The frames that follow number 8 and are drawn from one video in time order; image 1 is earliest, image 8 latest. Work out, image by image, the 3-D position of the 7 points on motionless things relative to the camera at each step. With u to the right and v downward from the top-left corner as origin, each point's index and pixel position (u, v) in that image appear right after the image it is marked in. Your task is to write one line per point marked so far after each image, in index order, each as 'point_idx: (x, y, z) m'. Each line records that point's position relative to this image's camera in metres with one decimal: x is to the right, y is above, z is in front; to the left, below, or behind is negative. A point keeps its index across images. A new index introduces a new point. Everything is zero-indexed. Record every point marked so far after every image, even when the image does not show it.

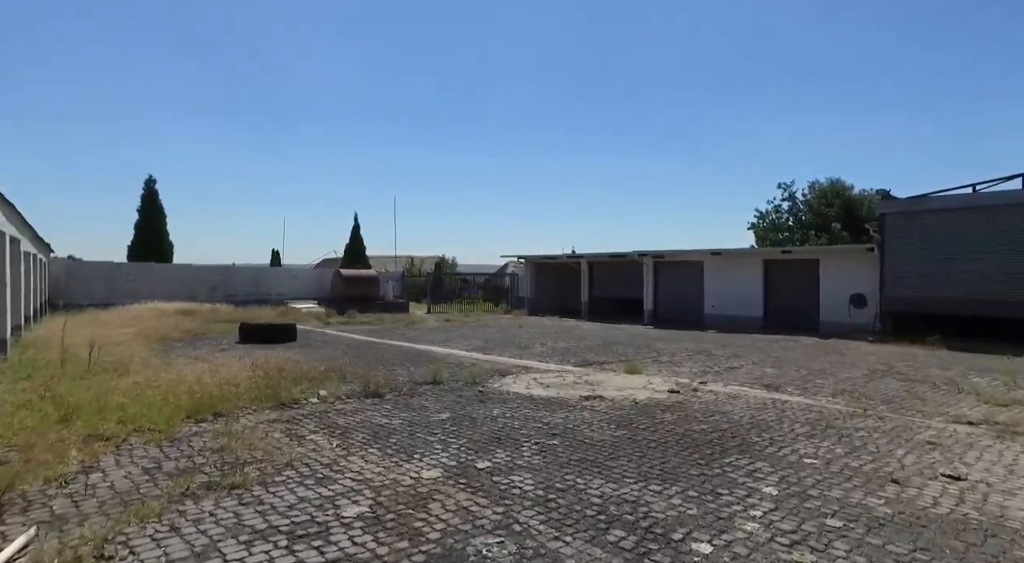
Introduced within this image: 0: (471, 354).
0: (-0.8, -1.5, +13.1) m
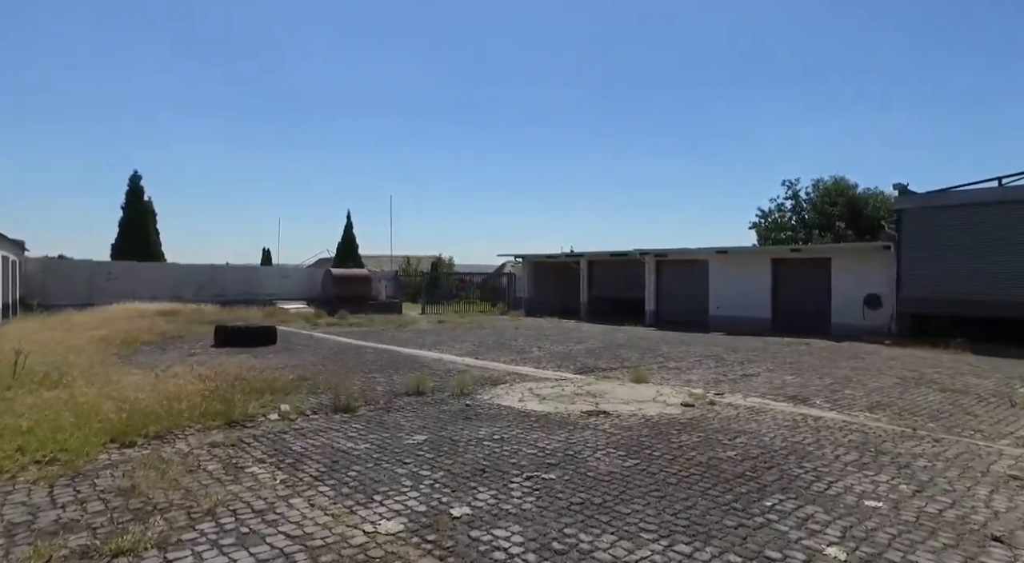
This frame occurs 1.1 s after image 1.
0: (-0.9, -1.4, +12.1) m
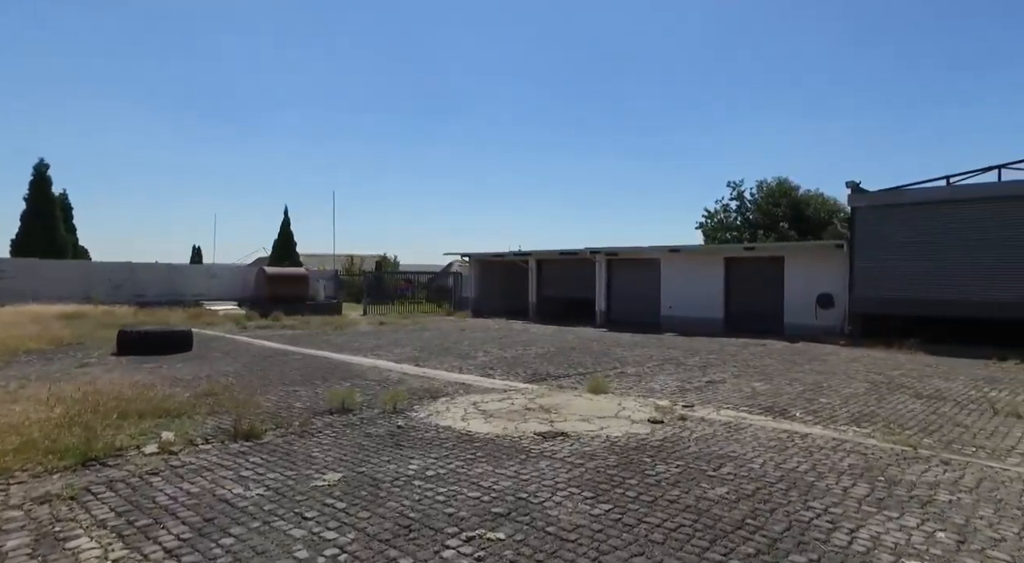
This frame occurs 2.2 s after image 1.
0: (-1.9, -1.4, +10.9) m
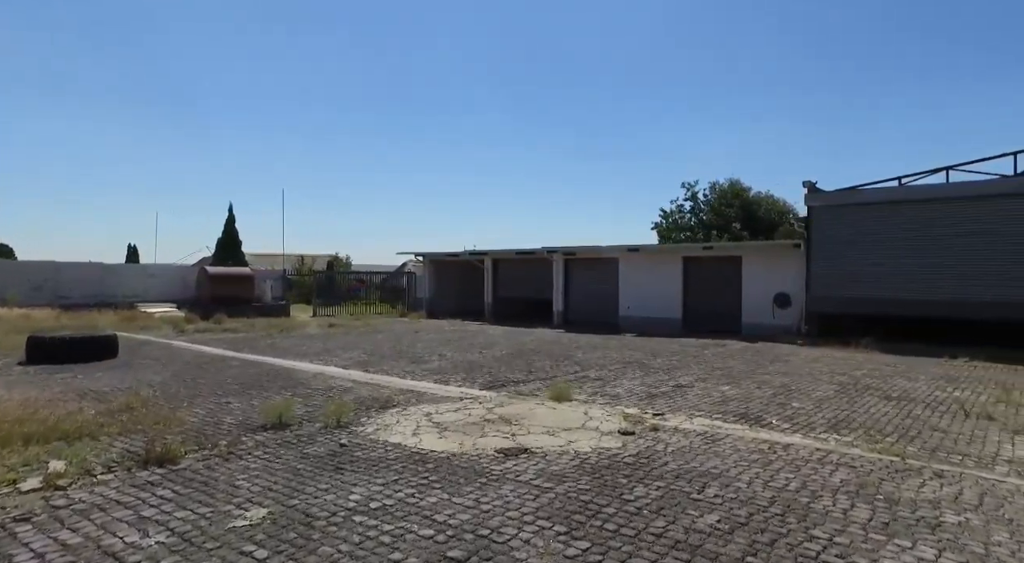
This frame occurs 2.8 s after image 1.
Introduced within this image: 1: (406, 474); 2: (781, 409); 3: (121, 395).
0: (-2.6, -1.4, +10.2) m
1: (-0.7, -1.3, +4.4) m
2: (+3.0, -1.4, +7.2) m
3: (-4.1, -1.2, +6.7) m
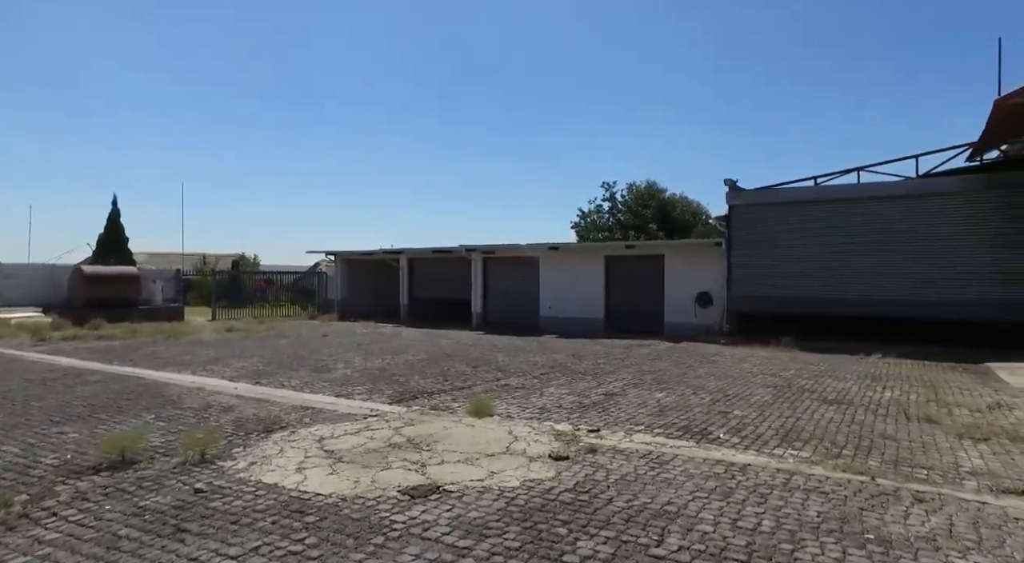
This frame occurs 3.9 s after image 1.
0: (-3.8, -1.4, +8.8) m
1: (-1.2, -1.3, +3.3) m
2: (+2.2, -1.4, +6.6) m
3: (-4.9, -1.2, +5.2) m
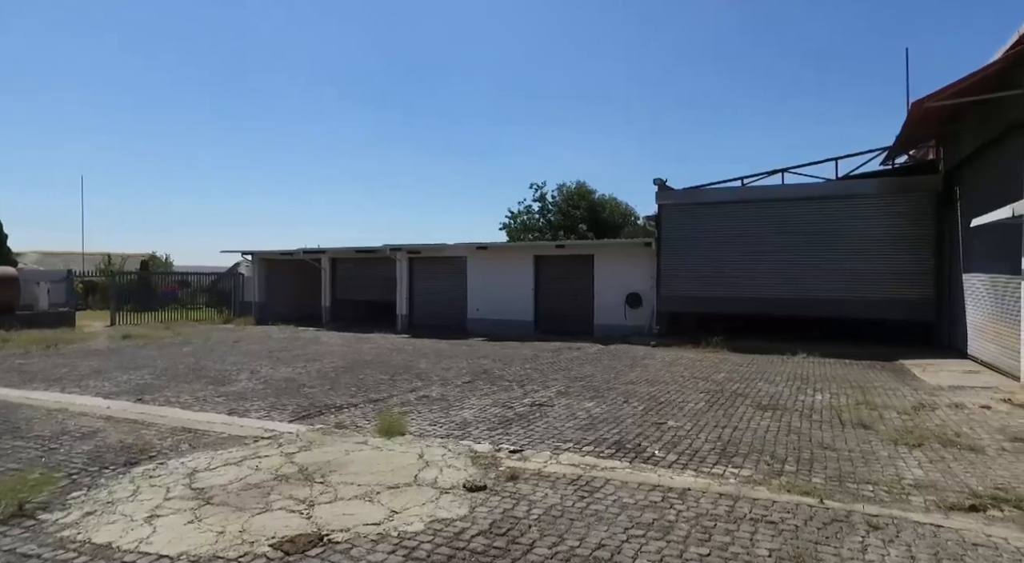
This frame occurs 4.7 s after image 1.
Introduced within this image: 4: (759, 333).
0: (-4.8, -1.4, +7.6) m
1: (-1.6, -1.3, +2.5) m
2: (+1.4, -1.4, +6.1) m
3: (-5.5, -1.2, +3.9) m
4: (+6.5, -1.4, +17.0) m
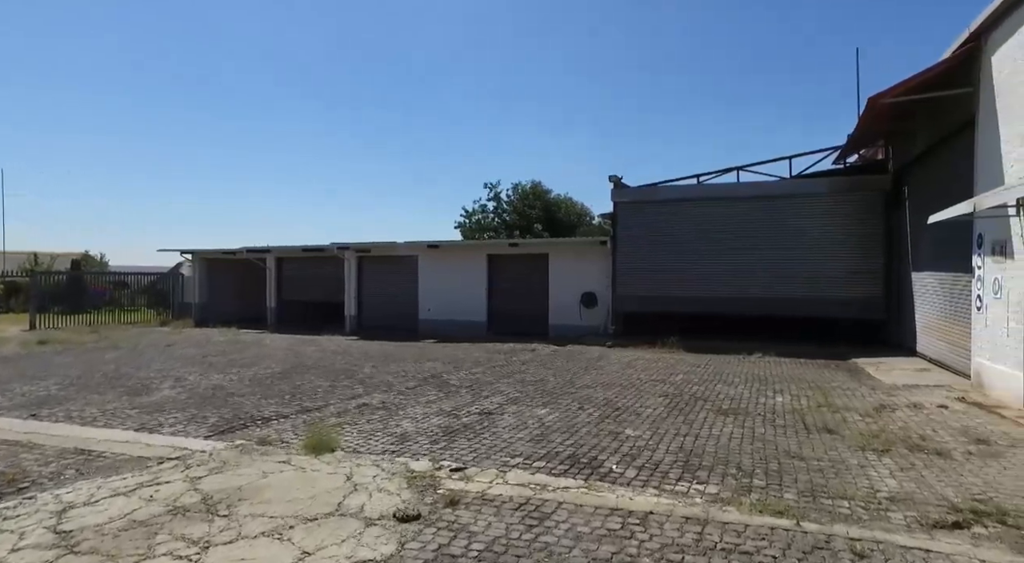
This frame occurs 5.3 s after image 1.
0: (-5.3, -1.4, +6.7) m
1: (-1.9, -1.3, +1.8) m
2: (+0.9, -1.4, +5.6) m
3: (-5.8, -1.2, +3.0) m
4: (+5.3, -1.3, +16.8) m
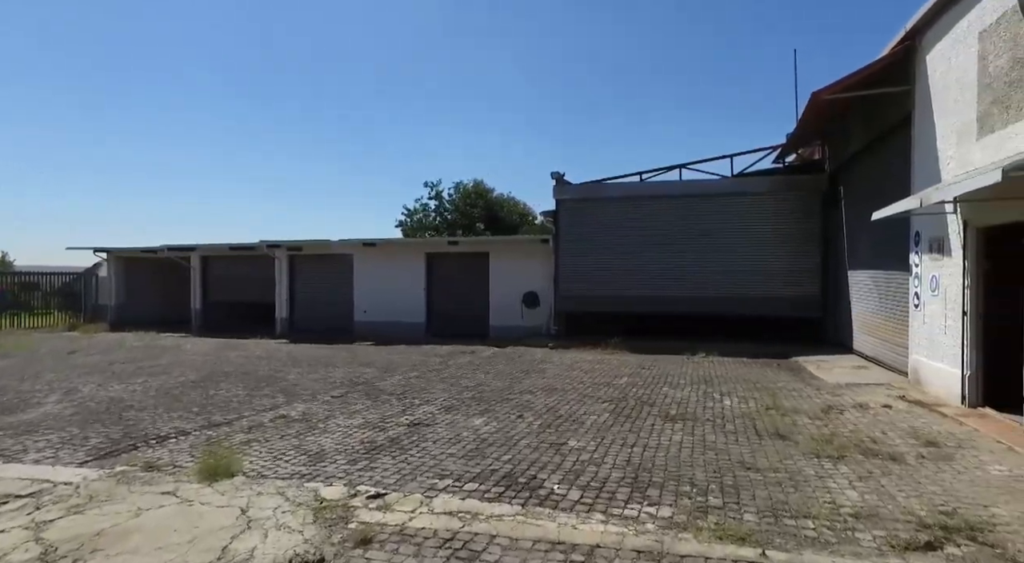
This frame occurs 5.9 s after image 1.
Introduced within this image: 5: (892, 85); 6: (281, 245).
0: (-6.0, -1.4, +5.6) m
1: (-2.1, -1.3, +1.0) m
2: (+0.4, -1.4, +5.0) m
3: (-6.1, -1.2, +1.9) m
4: (+3.8, -1.3, +16.6) m
5: (+6.6, +3.4, +11.0) m
6: (-6.8, +1.1, +18.8) m
